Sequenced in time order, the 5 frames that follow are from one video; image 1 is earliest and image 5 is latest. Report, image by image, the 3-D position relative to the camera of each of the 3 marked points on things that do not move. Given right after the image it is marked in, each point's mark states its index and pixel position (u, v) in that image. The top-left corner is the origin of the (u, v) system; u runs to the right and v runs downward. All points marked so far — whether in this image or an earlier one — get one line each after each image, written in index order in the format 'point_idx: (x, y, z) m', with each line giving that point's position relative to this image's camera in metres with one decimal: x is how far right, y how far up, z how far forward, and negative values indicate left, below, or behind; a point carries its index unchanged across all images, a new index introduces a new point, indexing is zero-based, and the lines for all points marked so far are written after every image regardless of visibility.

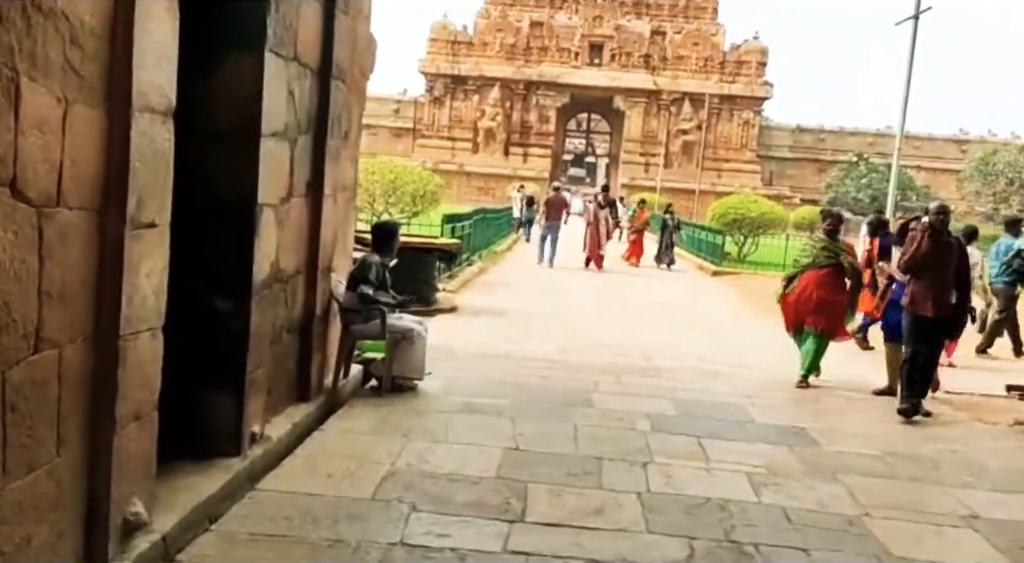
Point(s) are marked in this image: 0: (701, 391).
0: (+1.5, -0.9, +7.2) m
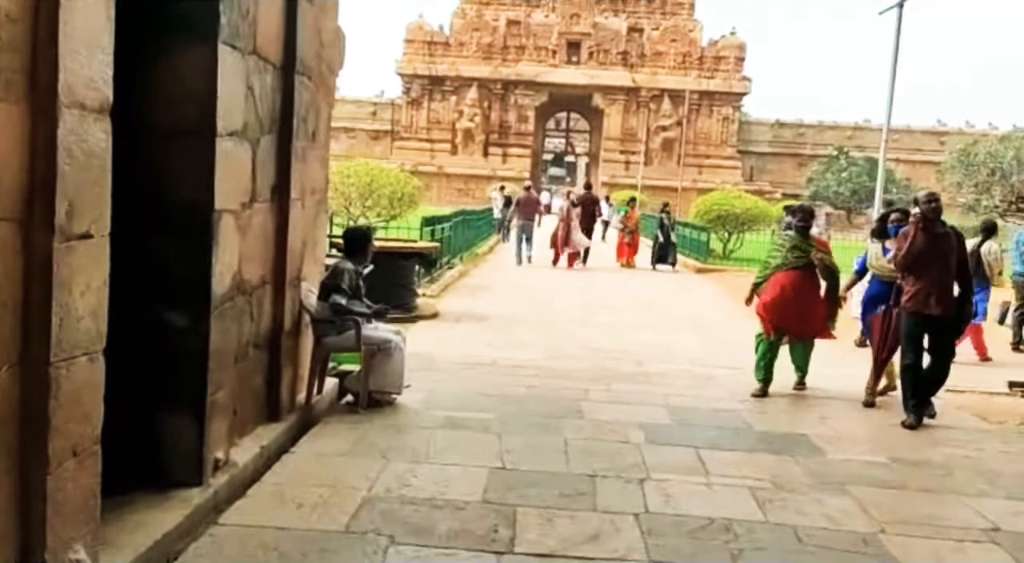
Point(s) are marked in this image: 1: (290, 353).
0: (+1.4, -0.9, +6.8) m
1: (-1.4, -0.4, +5.6) m
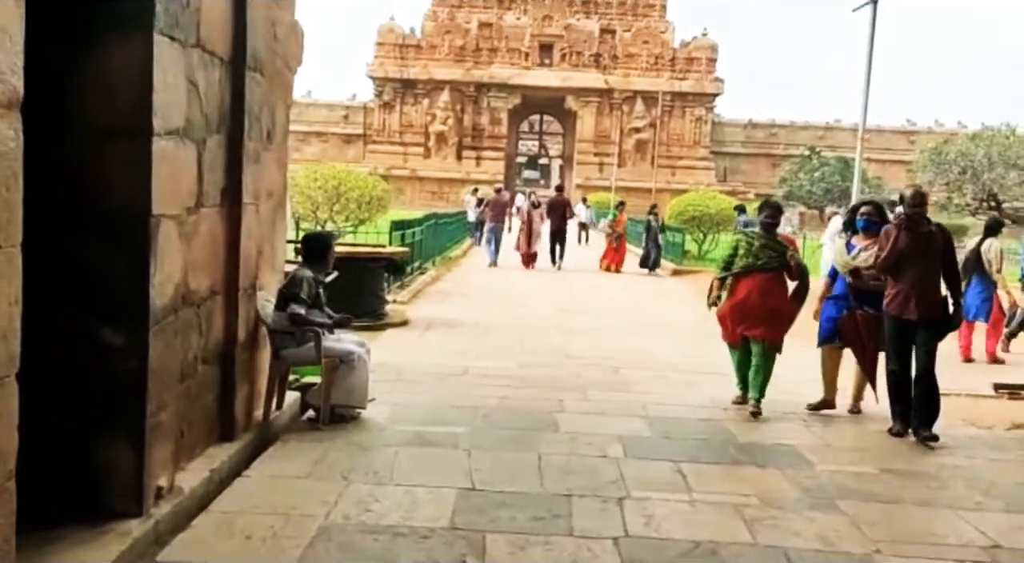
0: (+1.2, -0.9, +6.5) m
1: (-1.6, -0.5, +5.3) m
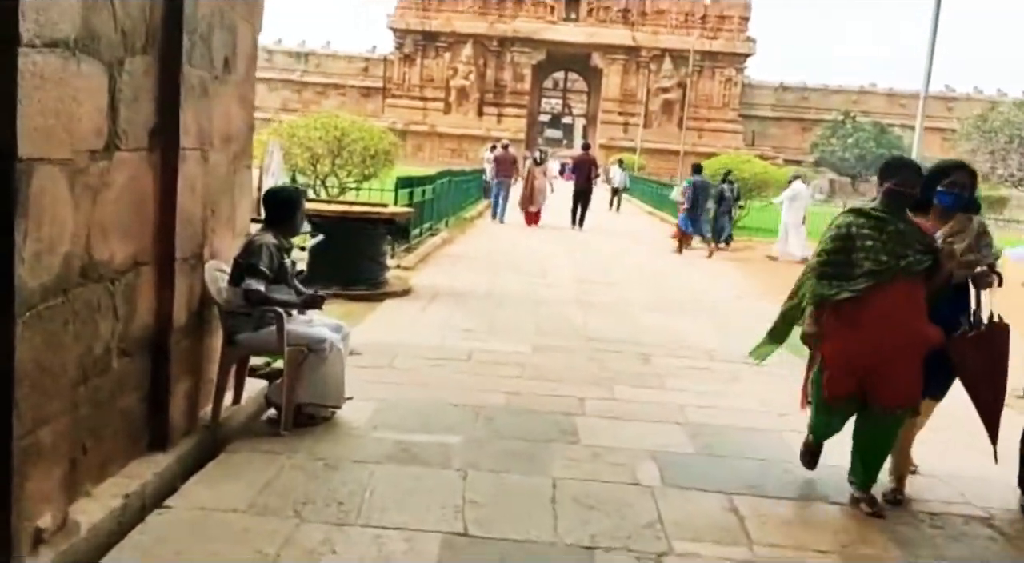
0: (+1.2, -0.8, +5.4) m
1: (-1.5, -0.4, +4.2) m
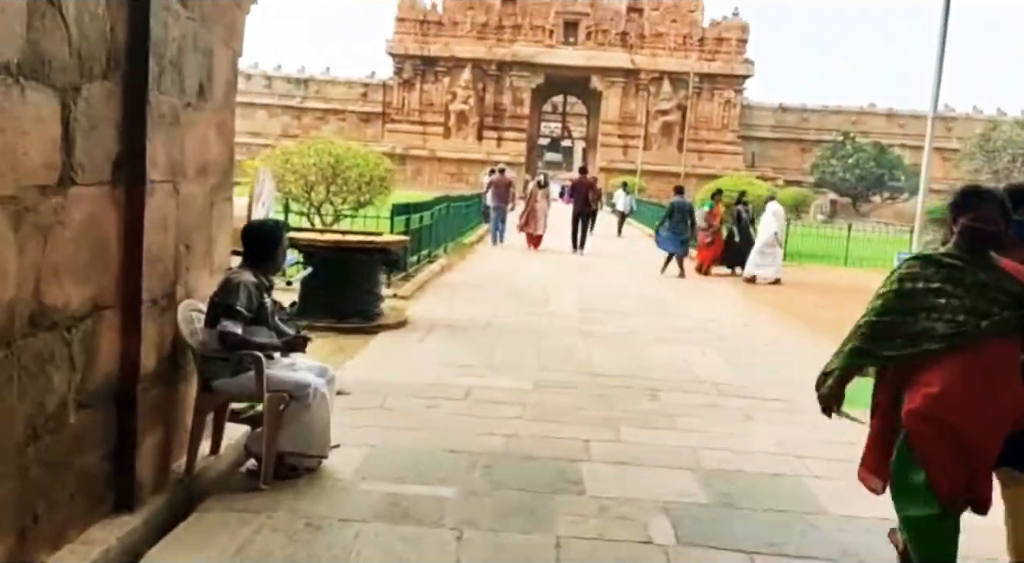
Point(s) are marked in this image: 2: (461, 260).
0: (+1.2, -1.0, +5.1) m
1: (-1.5, -0.5, +3.9) m
2: (-0.9, +0.4, +15.6) m
